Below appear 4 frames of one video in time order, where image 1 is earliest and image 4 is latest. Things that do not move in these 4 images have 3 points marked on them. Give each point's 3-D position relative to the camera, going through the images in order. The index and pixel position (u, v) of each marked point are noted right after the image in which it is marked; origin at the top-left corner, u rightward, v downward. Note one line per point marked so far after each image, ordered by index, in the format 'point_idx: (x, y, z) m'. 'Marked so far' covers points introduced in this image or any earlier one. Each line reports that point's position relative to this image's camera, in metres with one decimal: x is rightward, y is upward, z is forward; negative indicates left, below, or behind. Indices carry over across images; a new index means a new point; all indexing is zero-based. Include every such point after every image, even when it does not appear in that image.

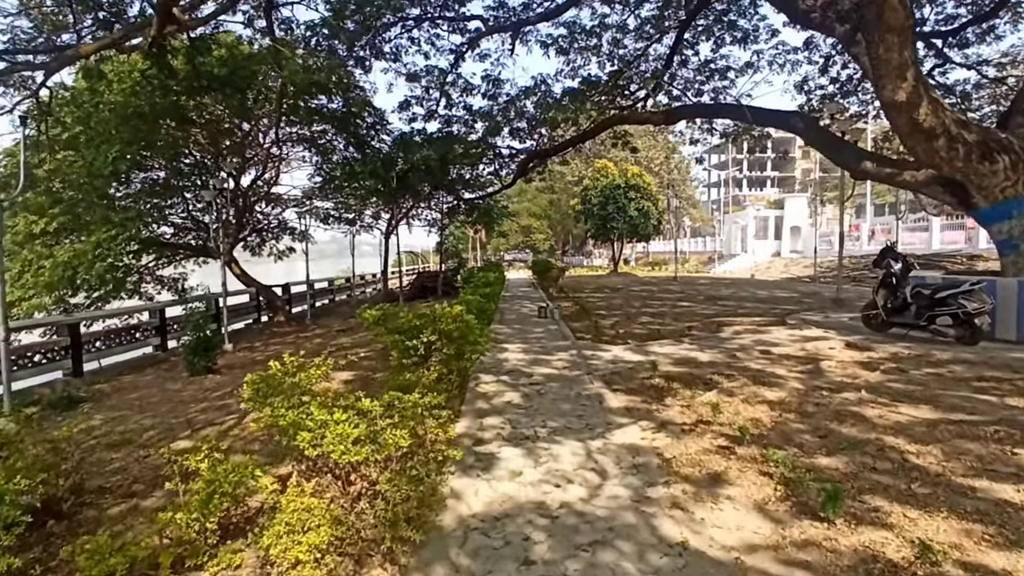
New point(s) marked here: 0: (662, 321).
0: (+2.2, -0.5, +8.9) m
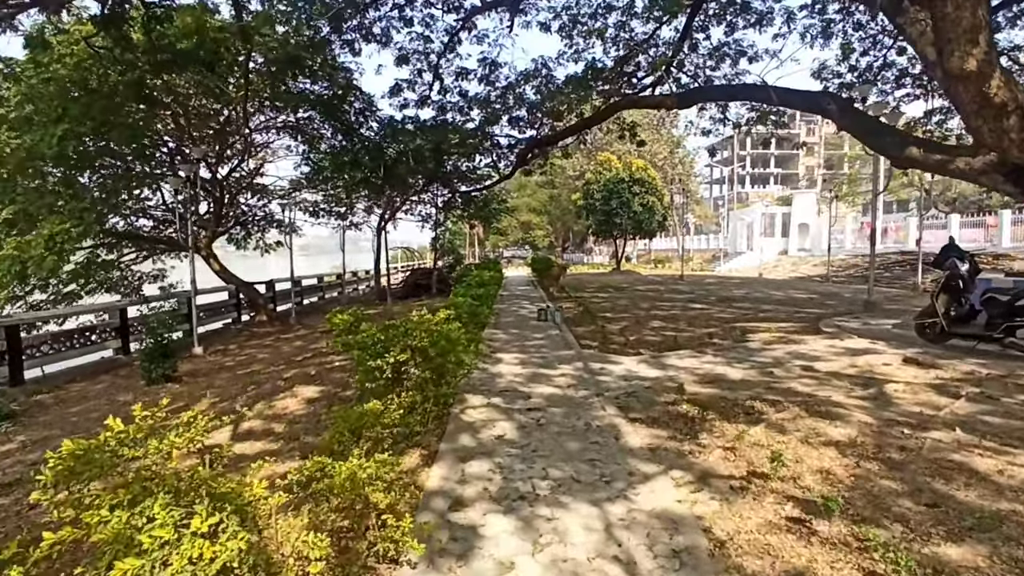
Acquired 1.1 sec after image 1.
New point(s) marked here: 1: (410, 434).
0: (+2.2, -0.5, +8.0) m
1: (-0.6, -0.8, +3.4) m
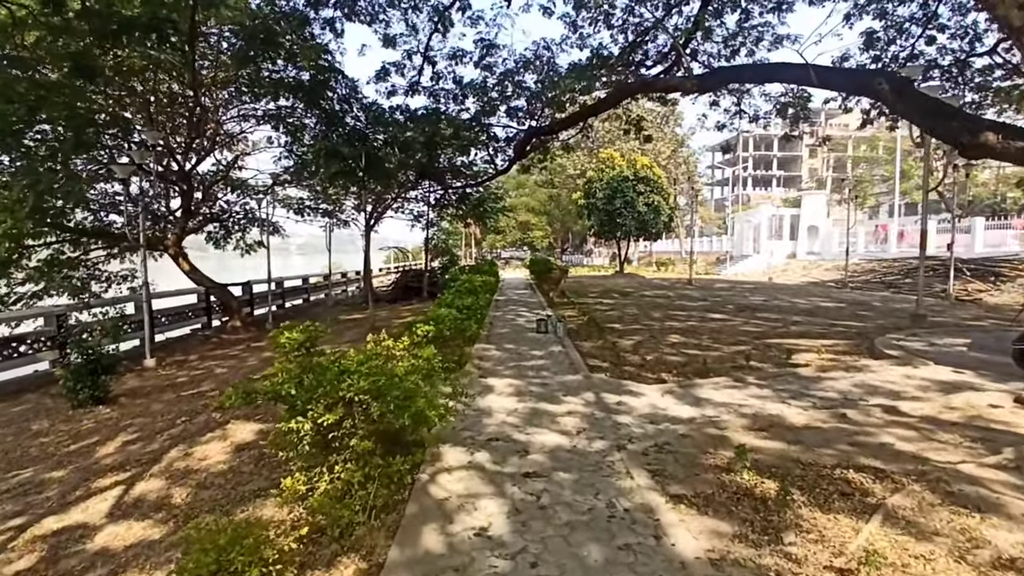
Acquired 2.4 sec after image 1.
0: (+2.1, -0.6, +6.8) m
1: (-0.6, -0.9, +2.2) m
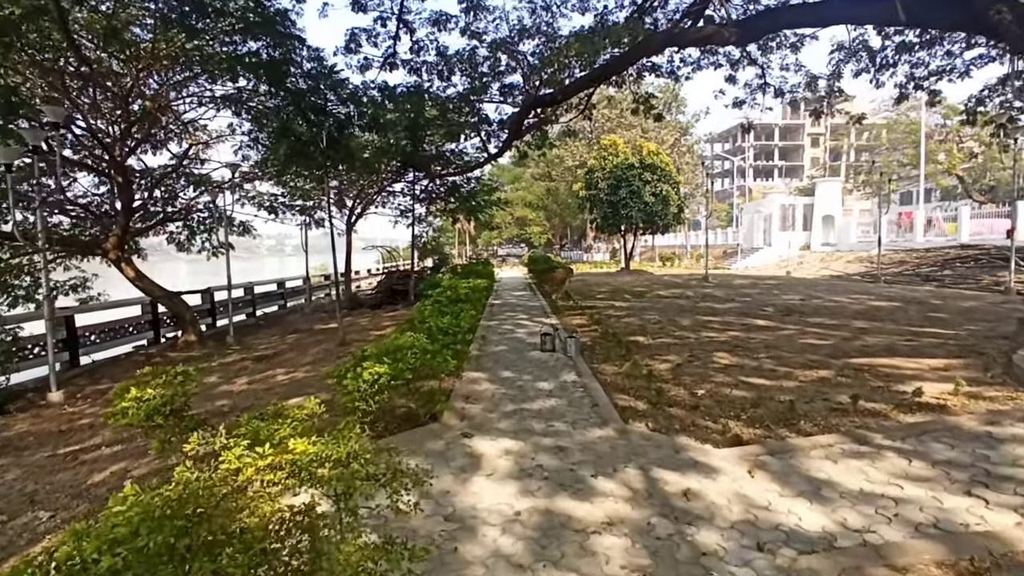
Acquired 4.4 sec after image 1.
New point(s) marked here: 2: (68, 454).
0: (+2.1, -0.7, +5.1) m
1: (-0.6, -1.0, +0.5) m
2: (-3.3, -1.3, +4.6) m
